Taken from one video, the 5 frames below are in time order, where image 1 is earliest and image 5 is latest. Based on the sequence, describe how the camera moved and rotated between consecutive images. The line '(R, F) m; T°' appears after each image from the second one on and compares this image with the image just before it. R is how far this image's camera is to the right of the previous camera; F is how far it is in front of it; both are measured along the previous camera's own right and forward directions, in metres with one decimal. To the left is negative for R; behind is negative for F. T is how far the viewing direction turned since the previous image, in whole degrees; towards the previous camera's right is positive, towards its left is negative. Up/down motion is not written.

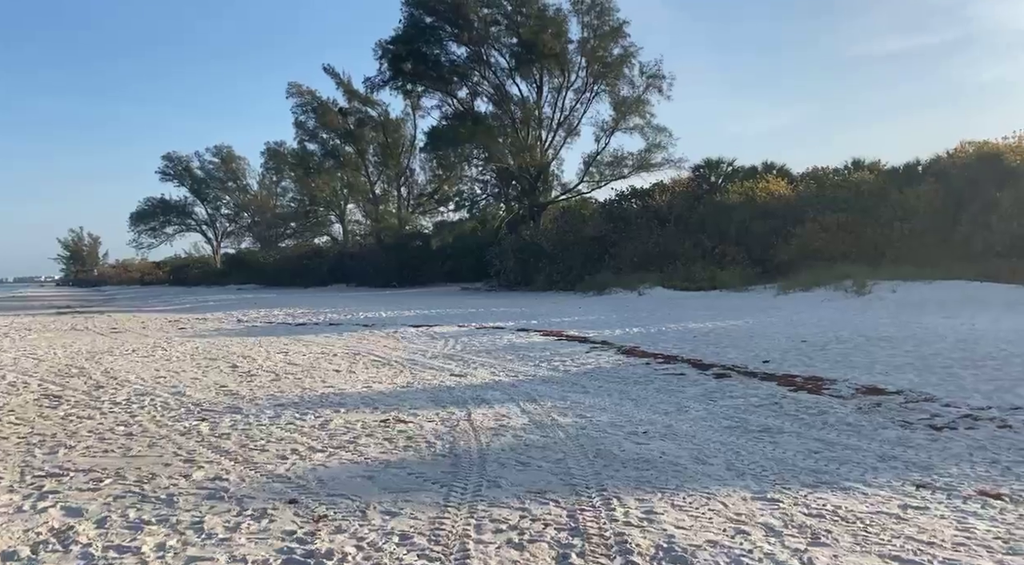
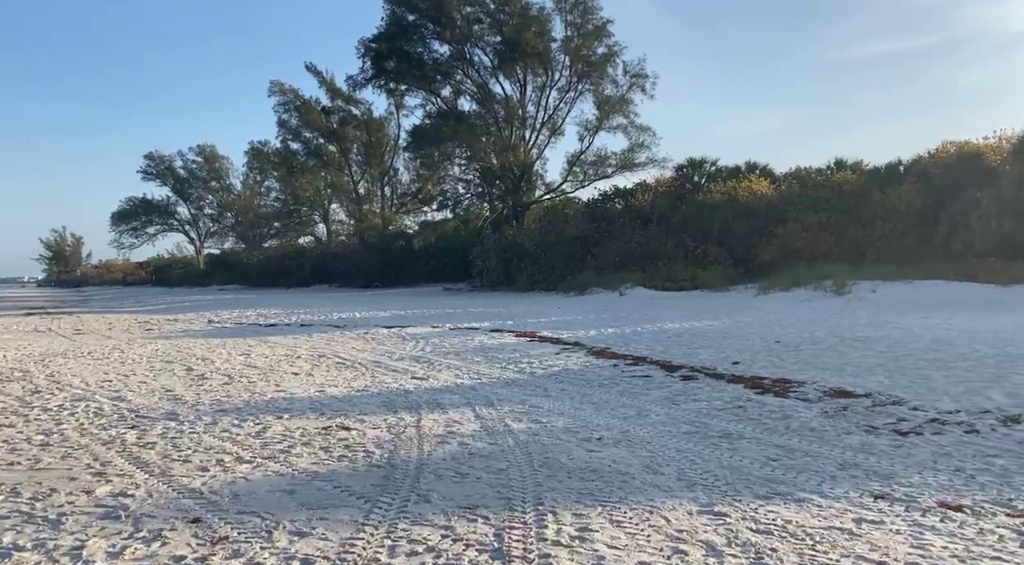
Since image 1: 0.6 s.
(+0.3, +0.3) m; +1°
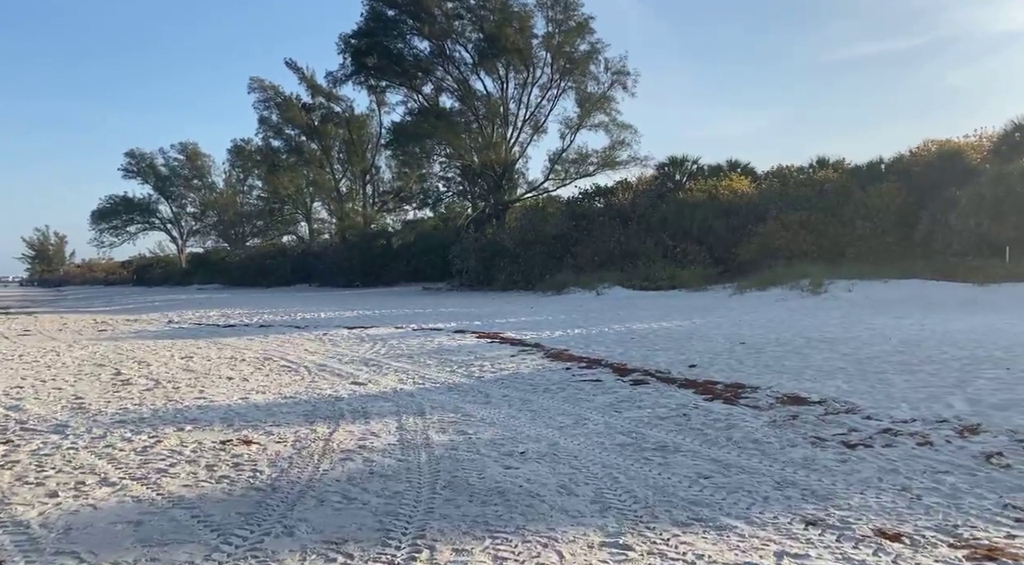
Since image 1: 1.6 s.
(+0.5, +0.5) m; +1°
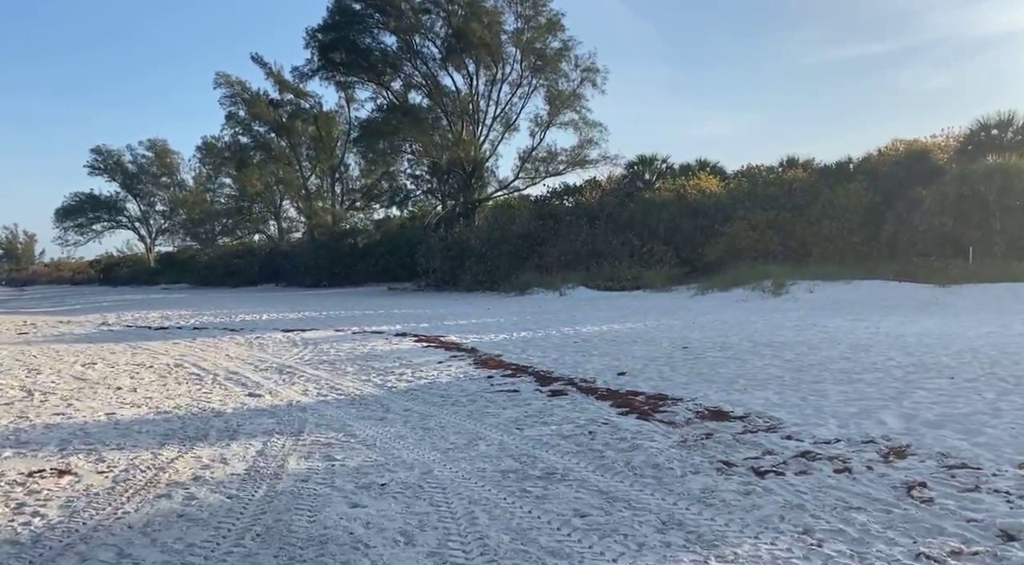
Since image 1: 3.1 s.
(+0.8, +0.7) m; +2°
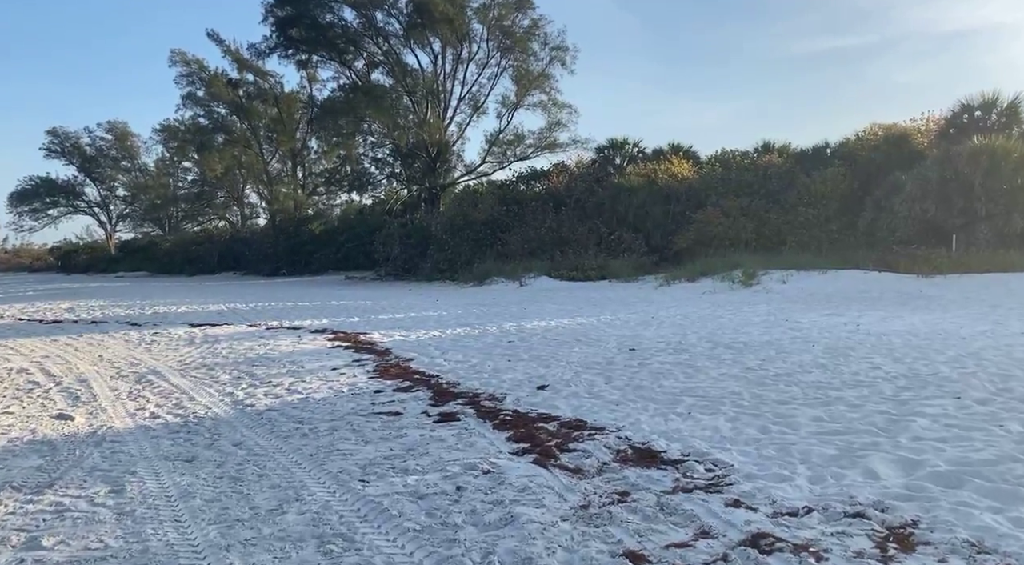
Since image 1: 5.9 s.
(+0.8, +1.7) m; +2°
